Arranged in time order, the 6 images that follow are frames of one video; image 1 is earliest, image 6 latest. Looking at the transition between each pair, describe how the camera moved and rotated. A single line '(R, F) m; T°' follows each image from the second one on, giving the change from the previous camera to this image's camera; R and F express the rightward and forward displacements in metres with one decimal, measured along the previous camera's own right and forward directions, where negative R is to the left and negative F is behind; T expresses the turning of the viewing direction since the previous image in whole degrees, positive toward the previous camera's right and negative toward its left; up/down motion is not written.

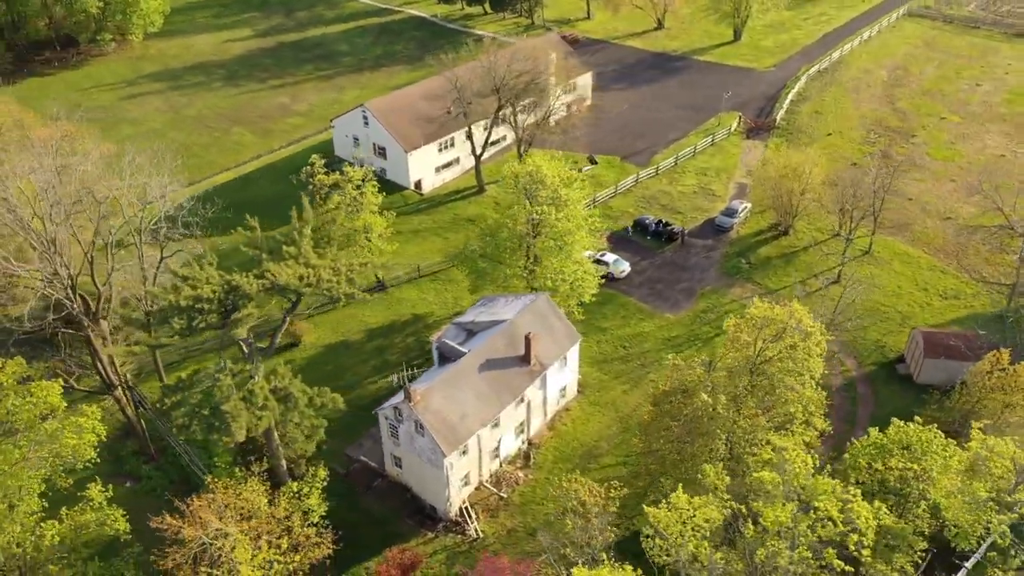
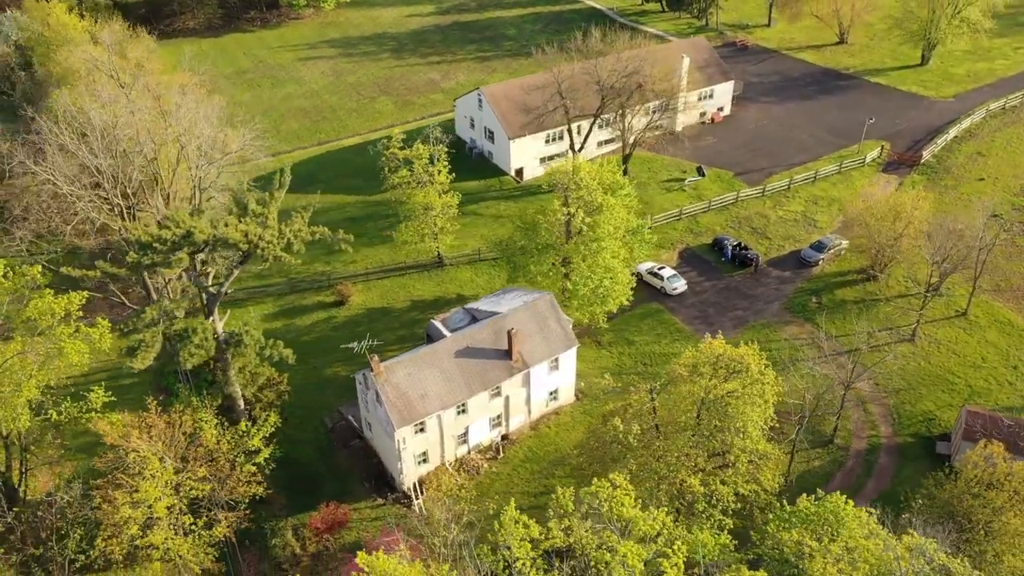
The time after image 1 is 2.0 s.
(+9.7, +0.9) m; -14°
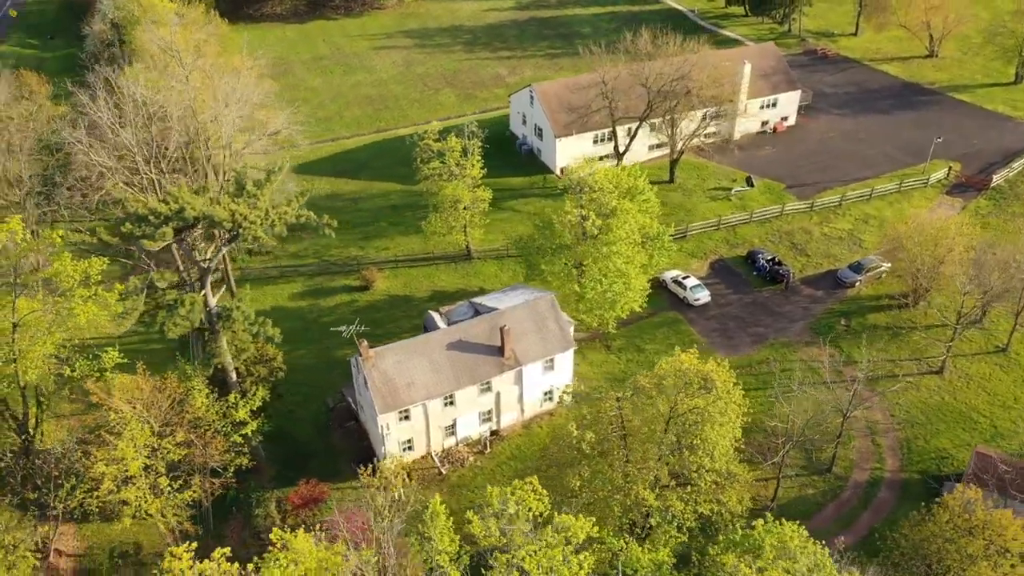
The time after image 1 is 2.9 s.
(+4.5, +0.1) m; -6°
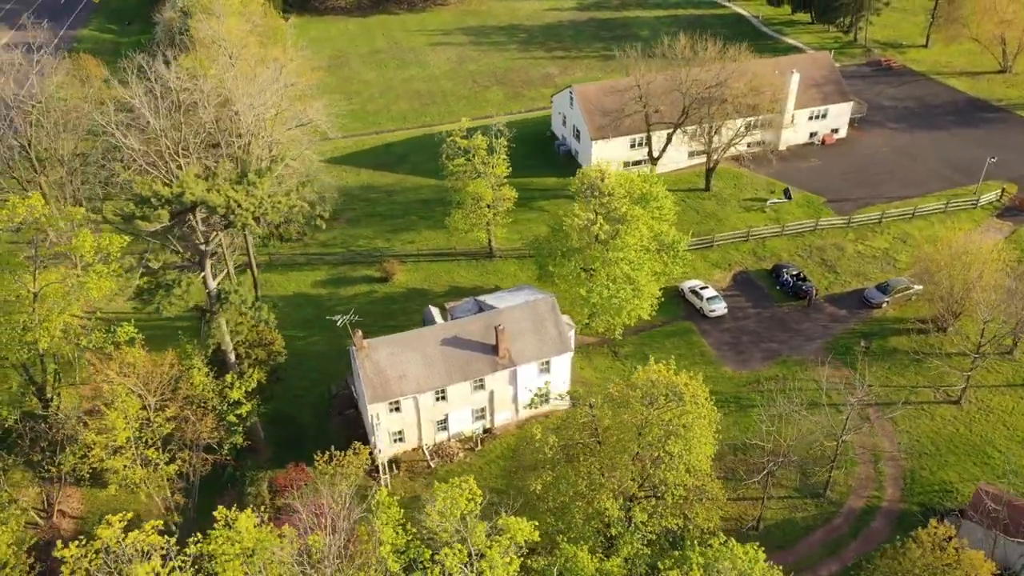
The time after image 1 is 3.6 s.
(+3.4, 0.0) m; -5°
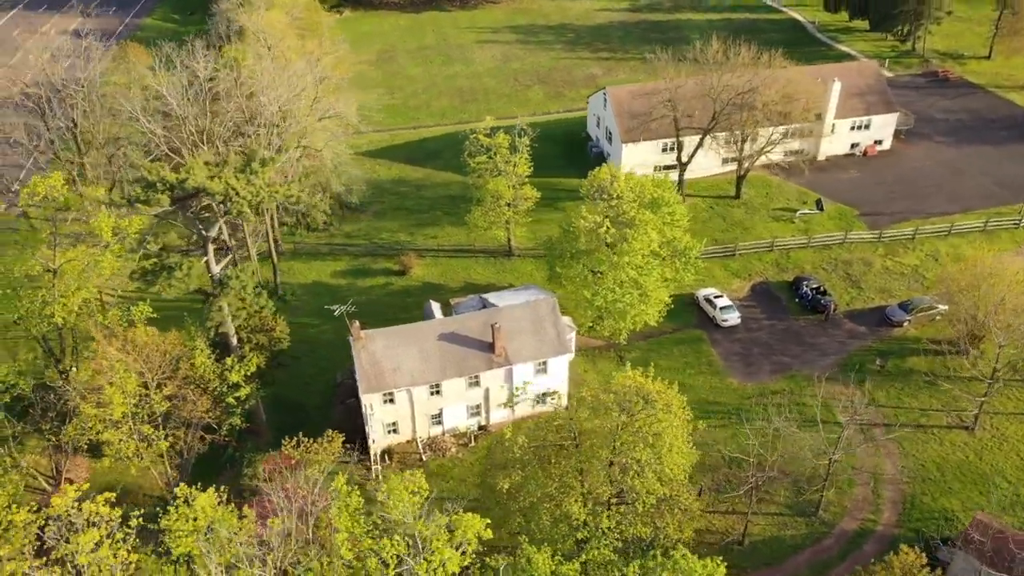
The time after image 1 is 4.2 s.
(+2.9, 0.0) m; -4°
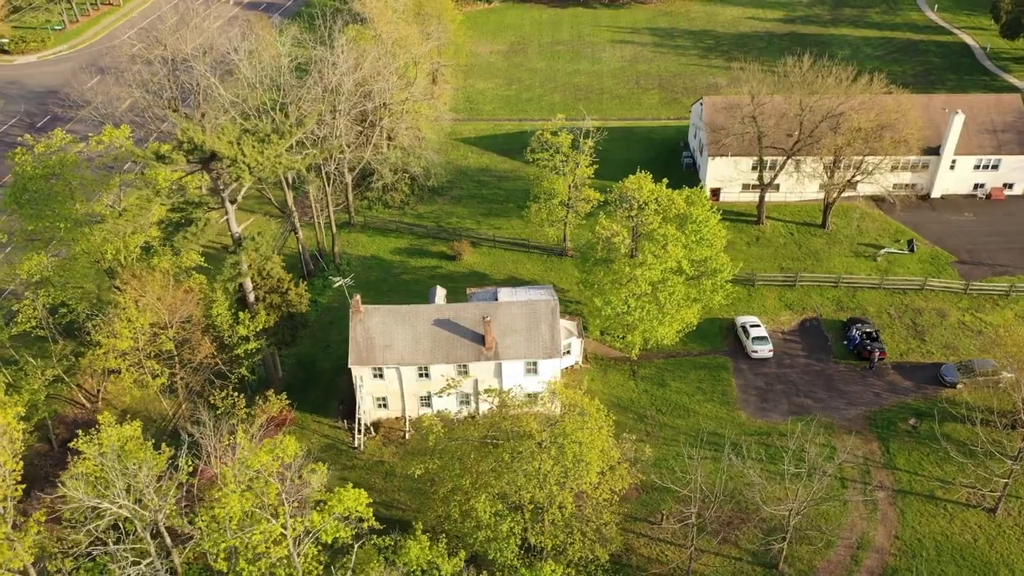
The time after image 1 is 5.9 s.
(+8.1, +0.6) m; -12°
